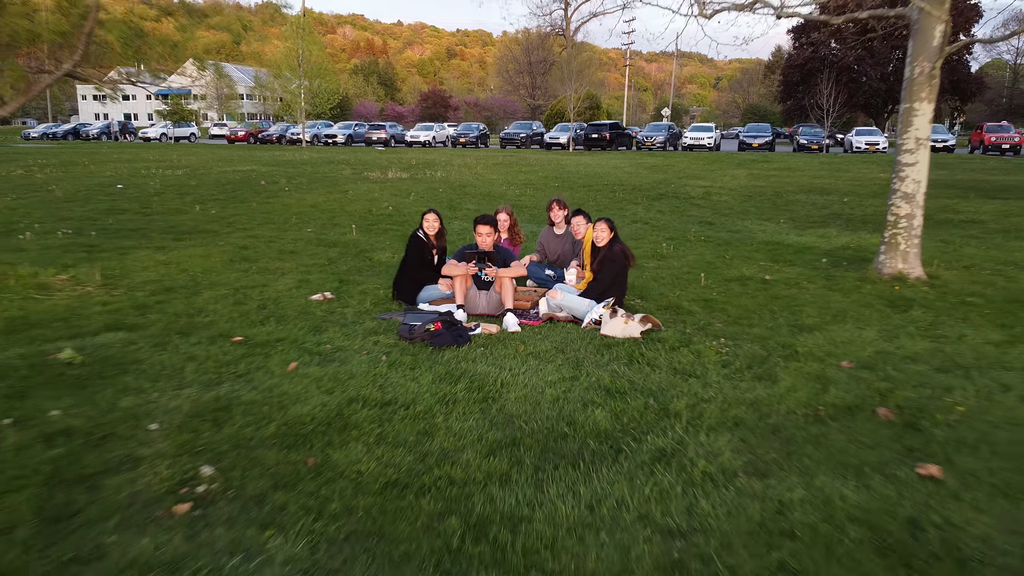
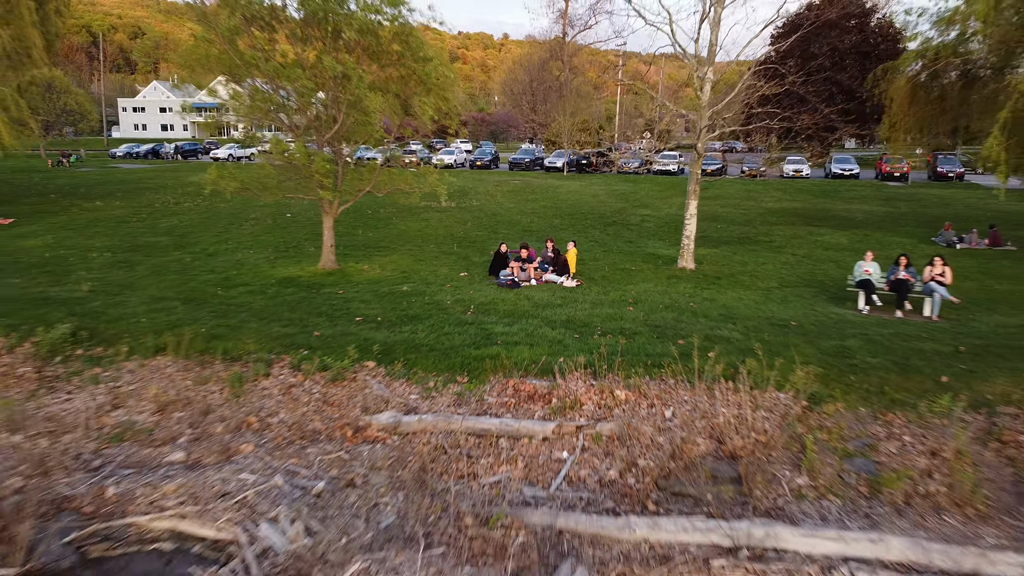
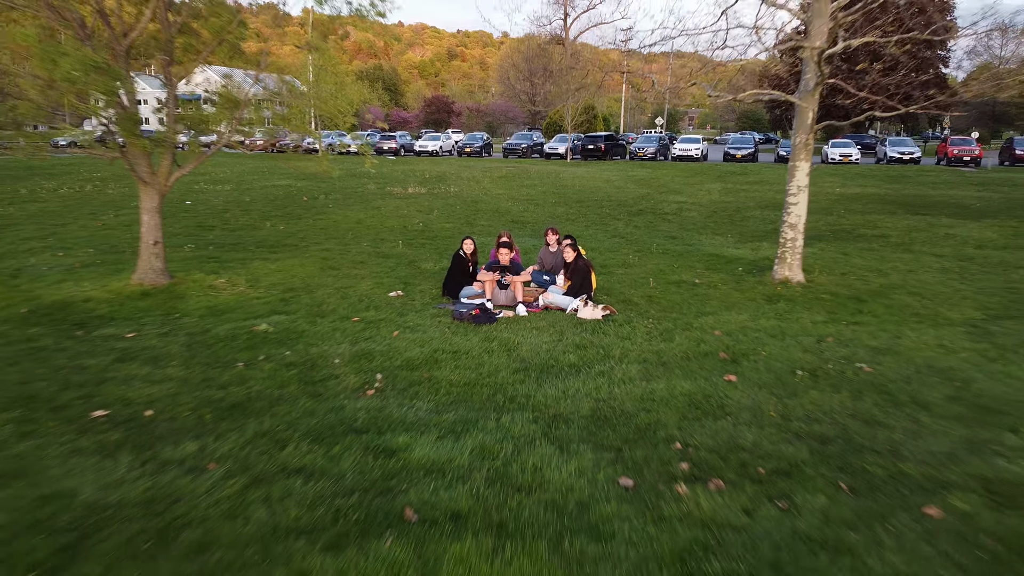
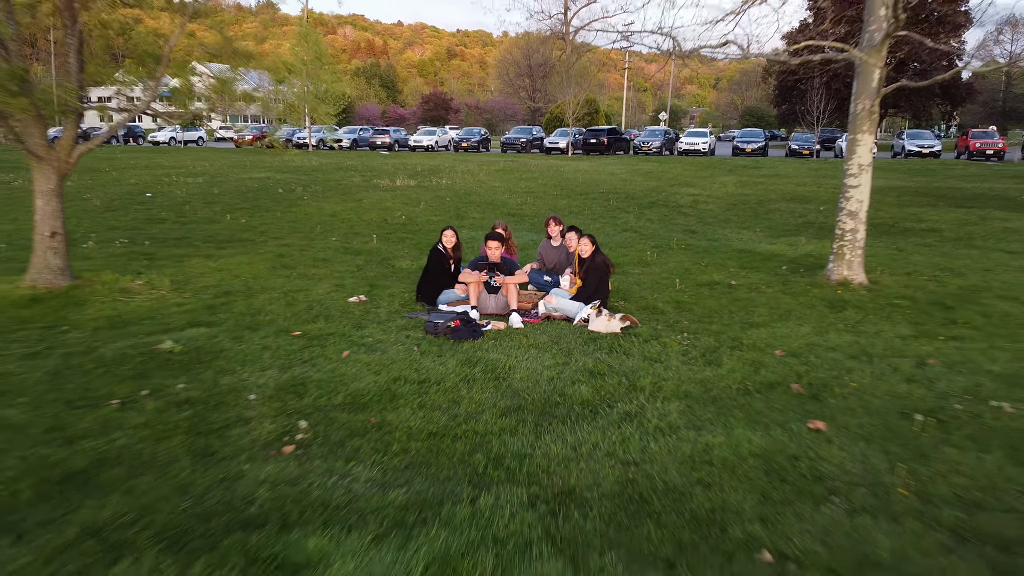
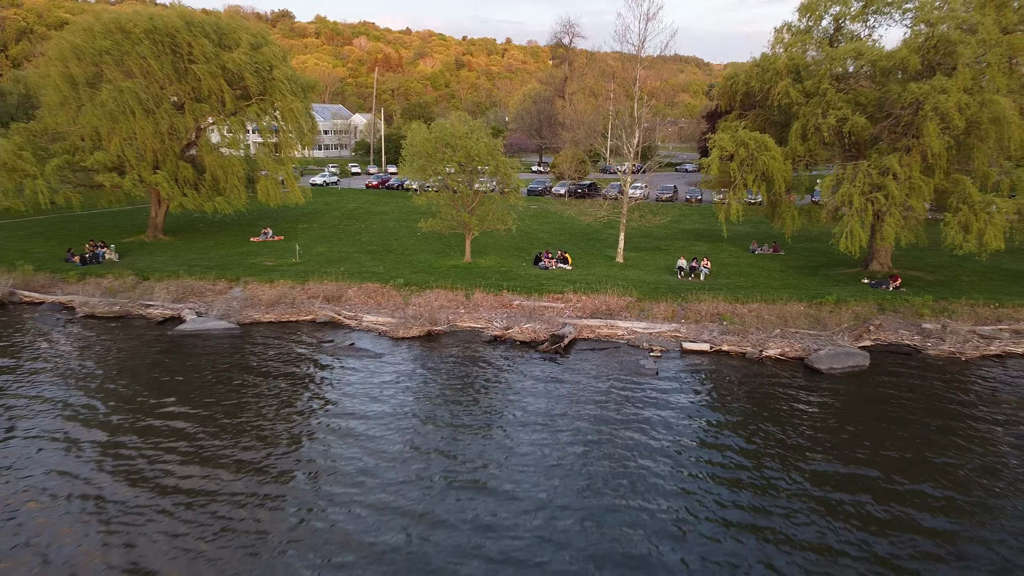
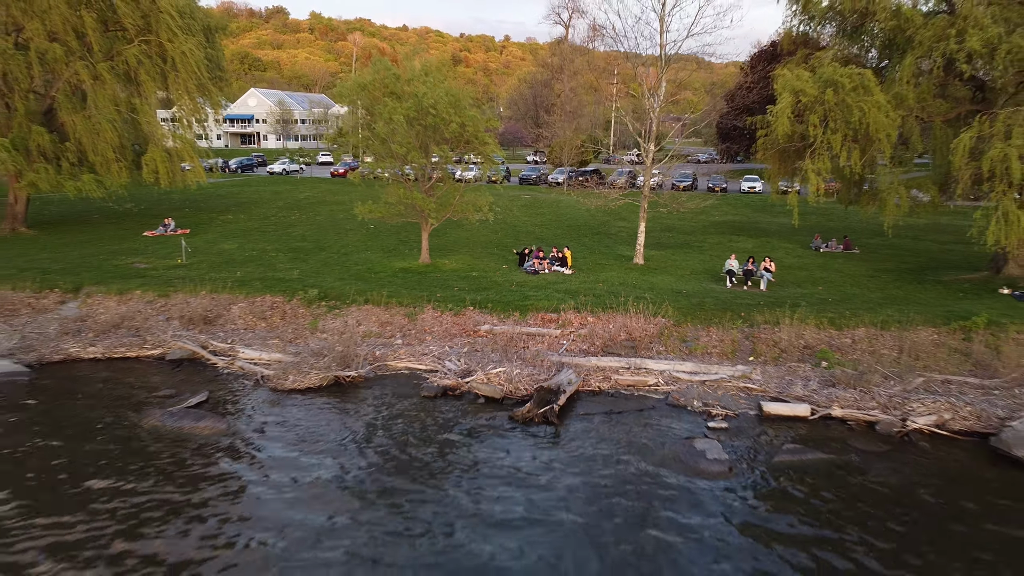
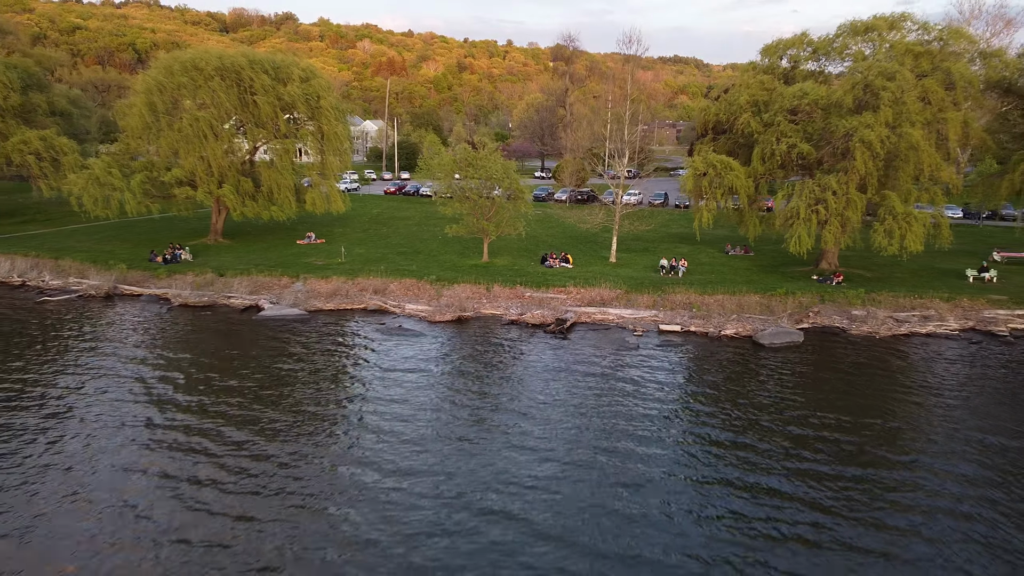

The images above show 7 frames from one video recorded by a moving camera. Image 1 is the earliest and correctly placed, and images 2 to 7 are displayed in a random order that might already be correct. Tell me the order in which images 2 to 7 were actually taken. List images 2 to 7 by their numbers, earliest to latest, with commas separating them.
4, 3, 2, 6, 5, 7
